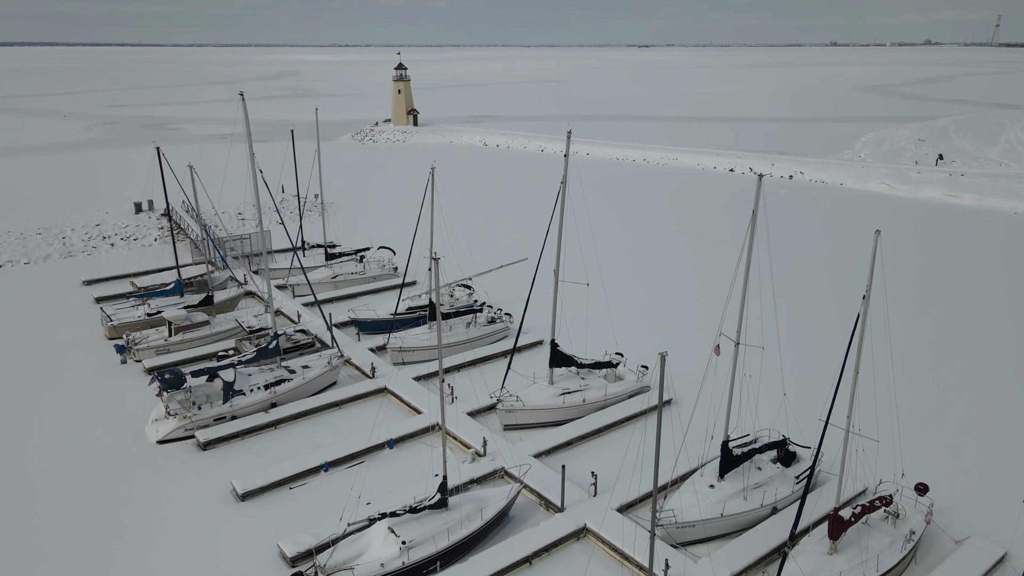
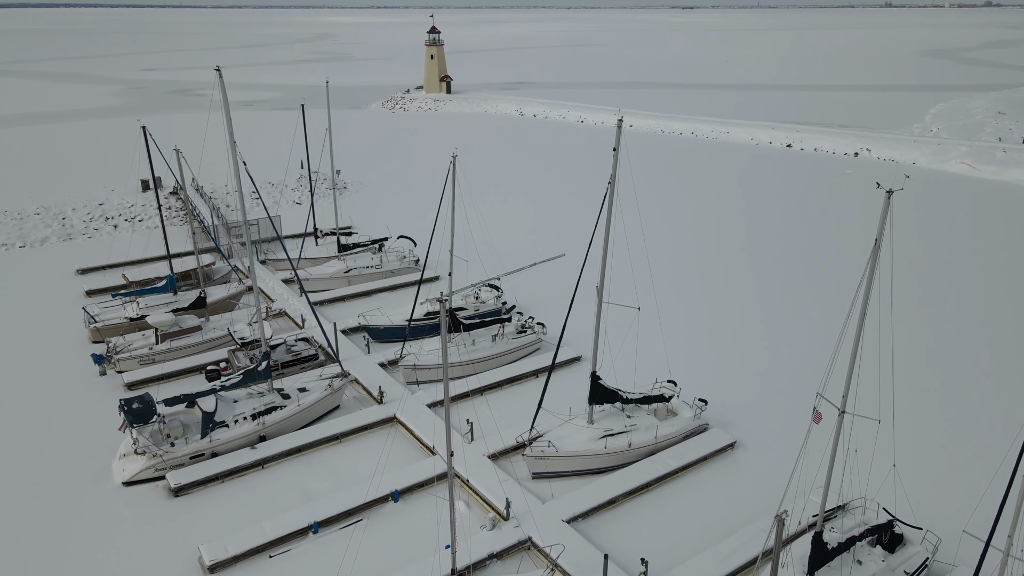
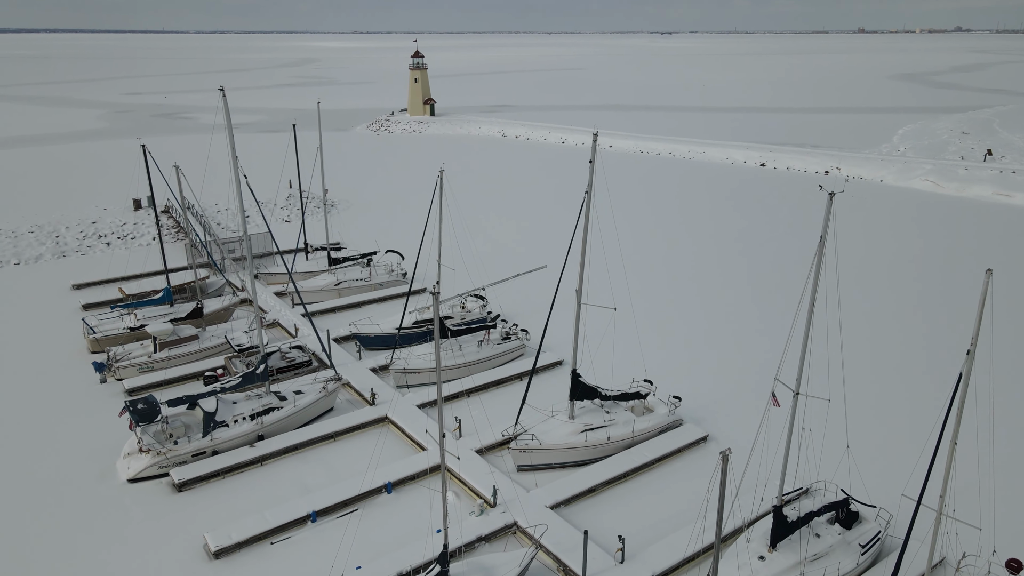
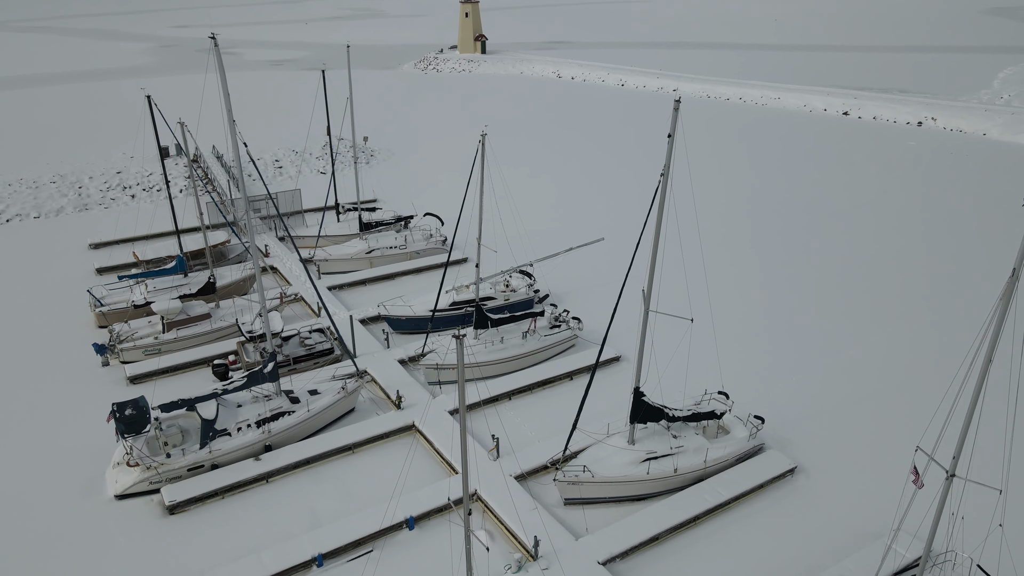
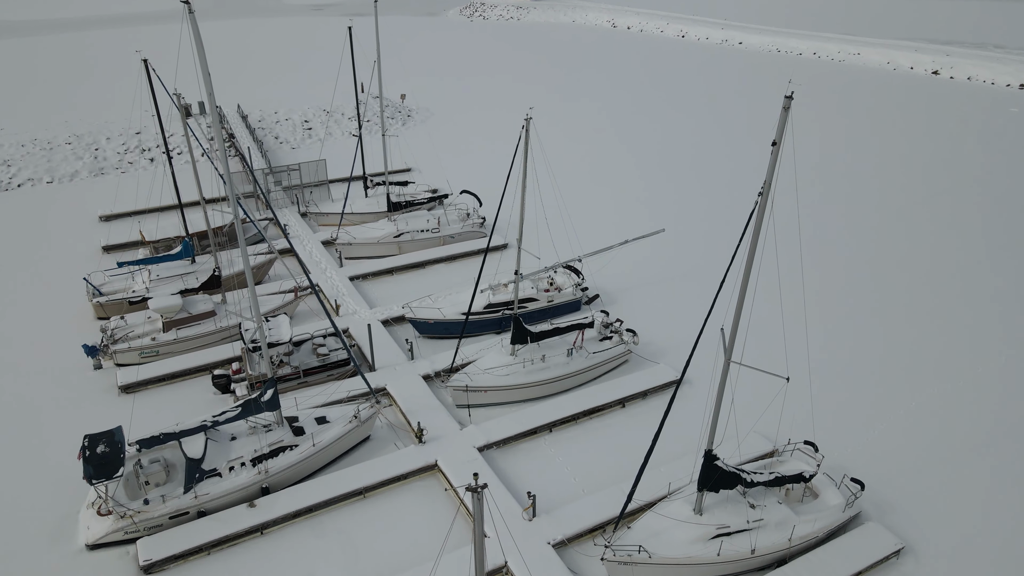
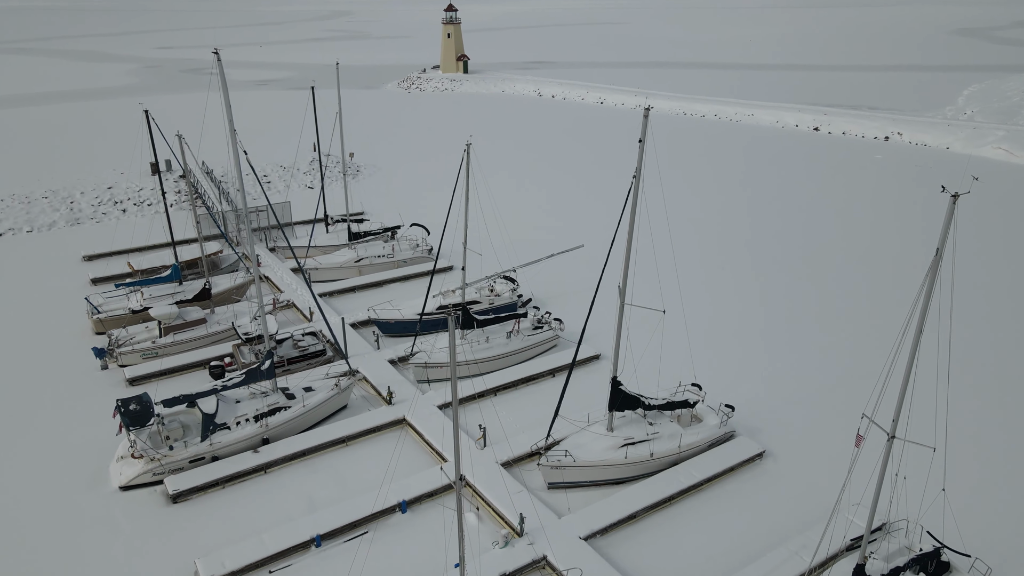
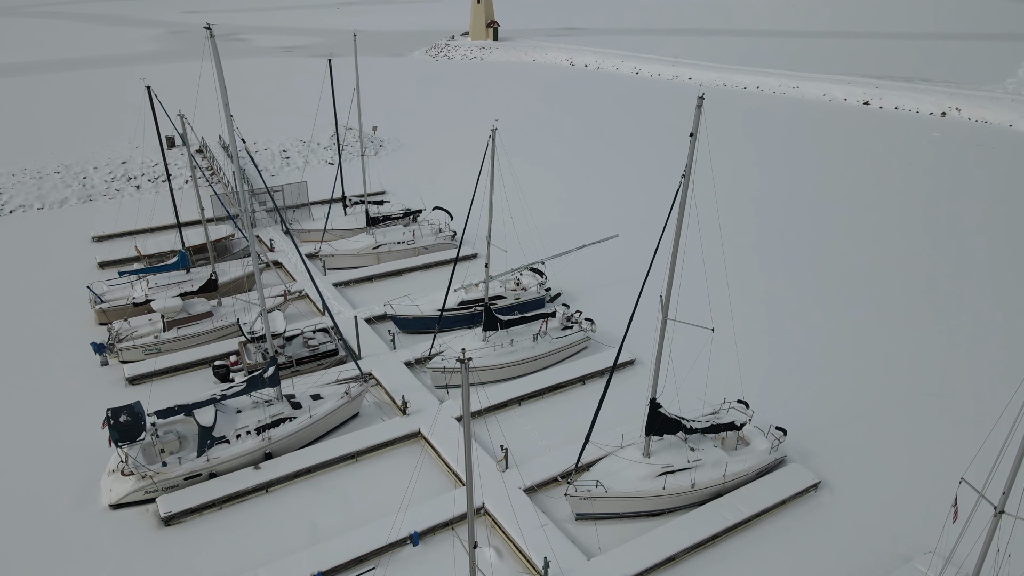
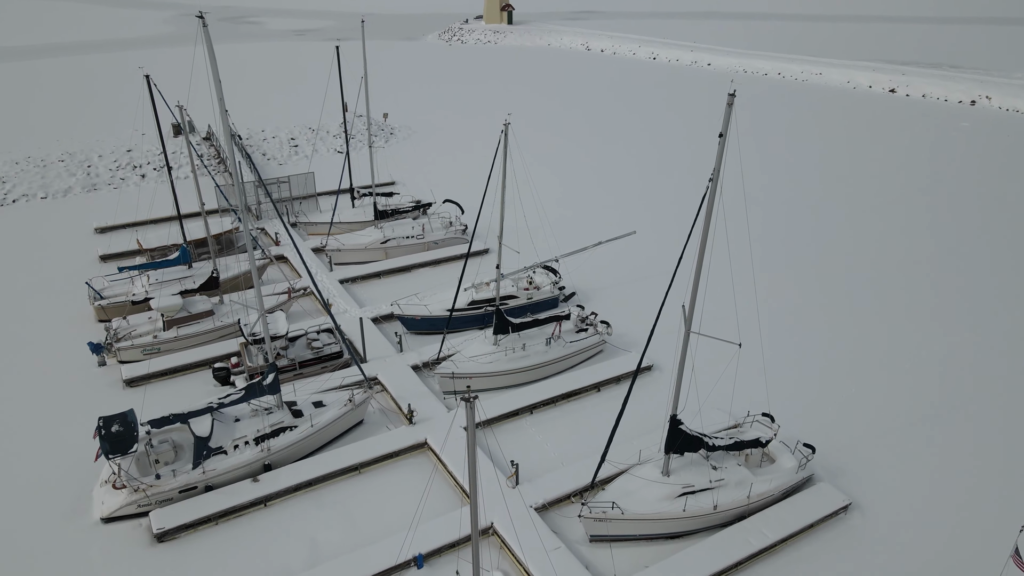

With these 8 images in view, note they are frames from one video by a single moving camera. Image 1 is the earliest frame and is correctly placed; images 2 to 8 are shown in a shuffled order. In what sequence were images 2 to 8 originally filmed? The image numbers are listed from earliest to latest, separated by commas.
3, 2, 6, 4, 7, 8, 5
